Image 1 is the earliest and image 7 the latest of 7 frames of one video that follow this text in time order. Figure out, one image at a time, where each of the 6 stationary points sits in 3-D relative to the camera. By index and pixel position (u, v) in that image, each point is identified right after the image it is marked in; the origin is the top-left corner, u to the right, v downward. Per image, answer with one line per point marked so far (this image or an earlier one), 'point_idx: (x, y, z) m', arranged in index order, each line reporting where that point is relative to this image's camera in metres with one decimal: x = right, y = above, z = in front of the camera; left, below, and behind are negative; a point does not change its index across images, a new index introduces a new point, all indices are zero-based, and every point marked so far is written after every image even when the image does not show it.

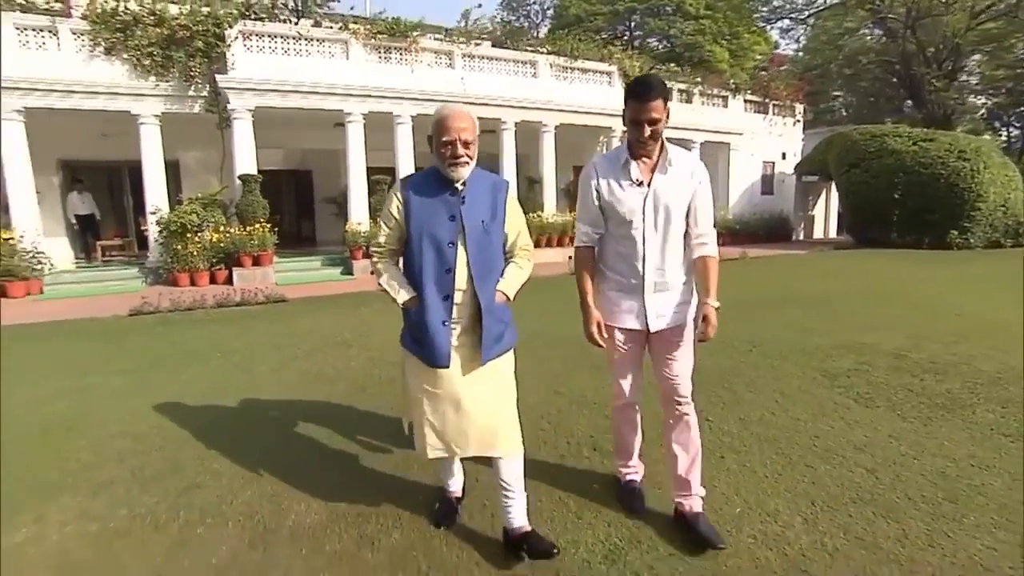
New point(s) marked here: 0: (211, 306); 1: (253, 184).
0: (-3.9, -0.2, +7.3) m
1: (-4.3, +1.7, +9.5) m
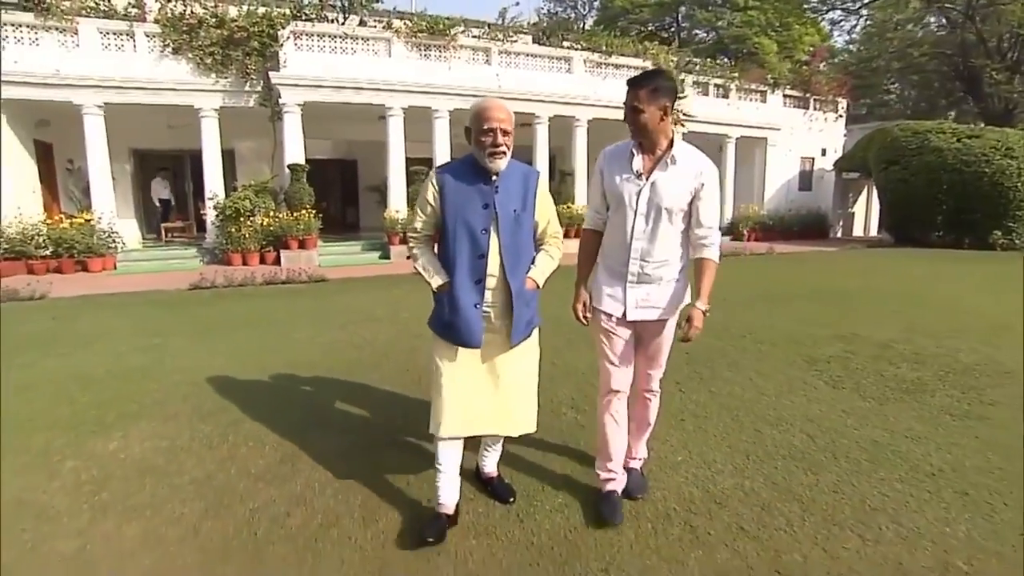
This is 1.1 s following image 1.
0: (-3.6, +0.1, +8.1) m
1: (-3.8, +2.1, +10.2) m
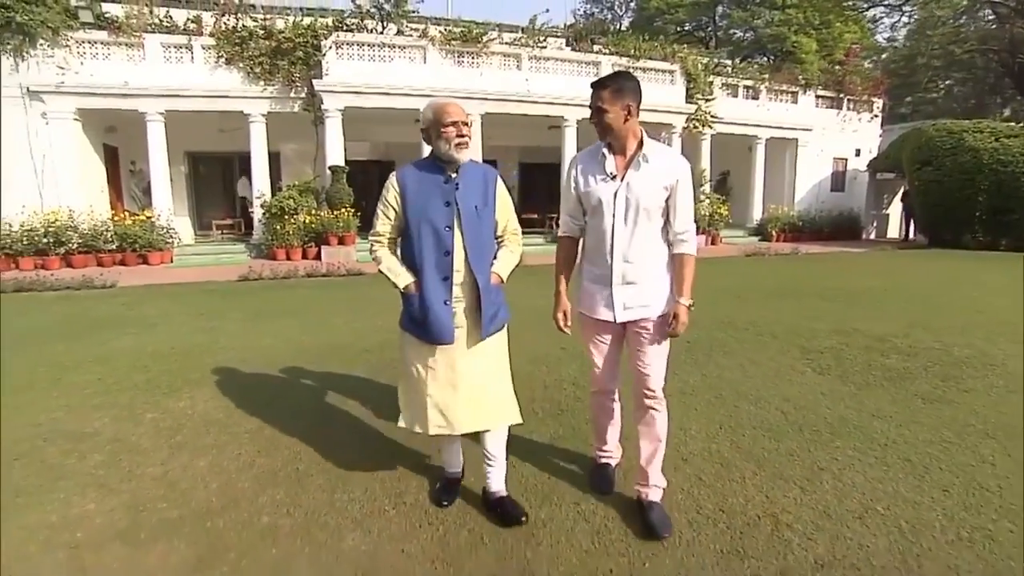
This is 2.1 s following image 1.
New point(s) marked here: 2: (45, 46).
0: (-3.2, +0.2, +8.8) m
1: (-3.3, +2.2, +10.9) m
2: (-8.1, +4.2, +10.1) m
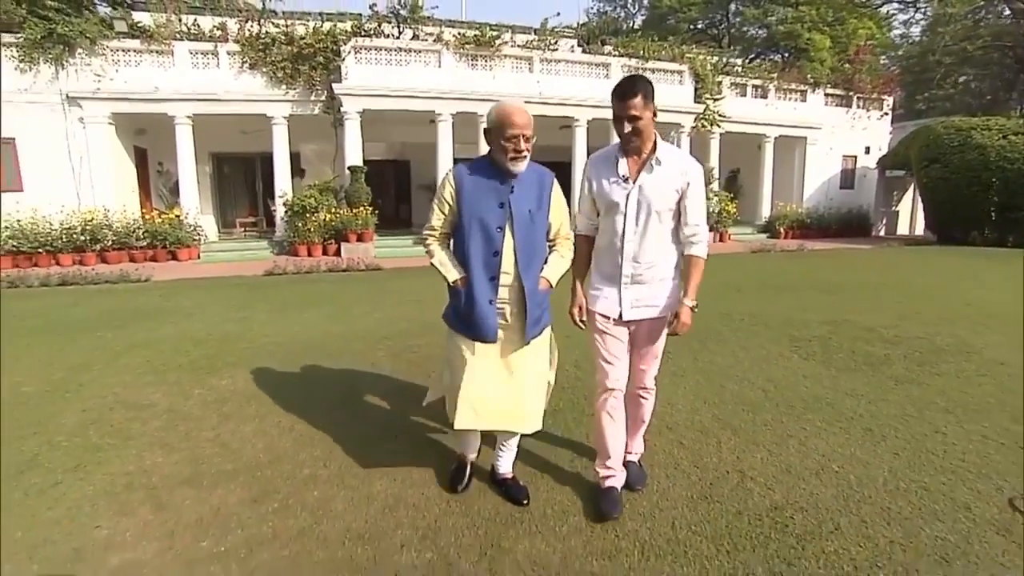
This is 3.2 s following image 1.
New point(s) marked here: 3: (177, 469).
0: (-3.1, +0.3, +9.2) m
1: (-3.0, +2.3, +11.4) m
2: (-7.9, +4.3, +10.6) m
3: (-1.6, -0.9, +2.8) m
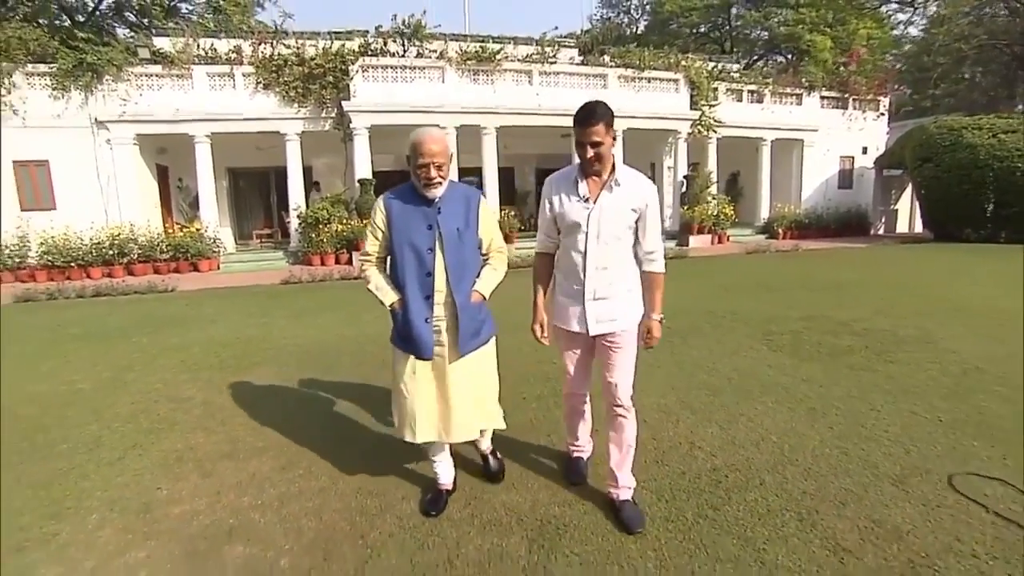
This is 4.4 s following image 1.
0: (-3.0, +0.2, +9.8) m
1: (-3.0, +2.1, +12.0) m
2: (-7.9, +4.1, +11.3) m
3: (-1.7, -0.9, +3.3) m
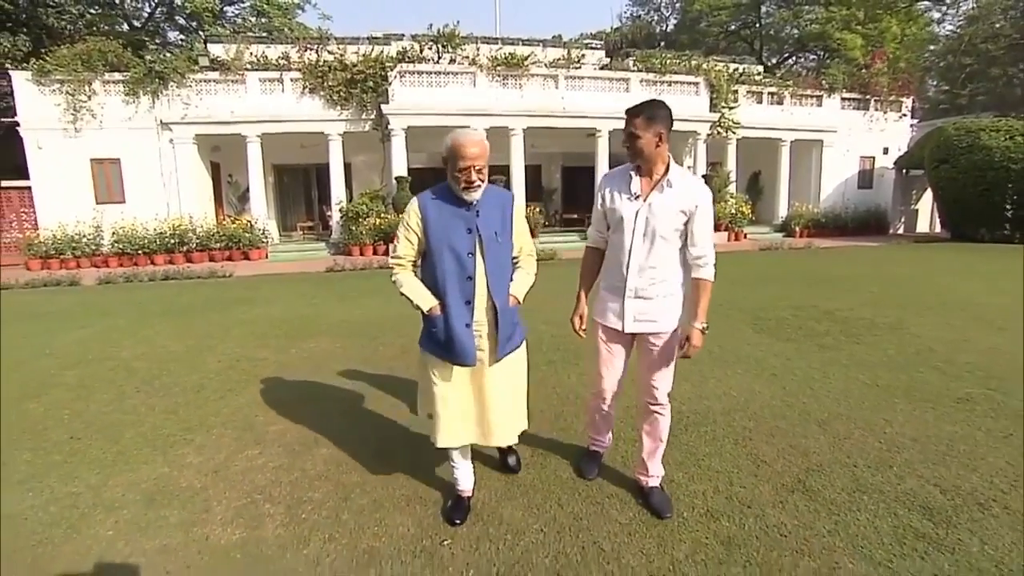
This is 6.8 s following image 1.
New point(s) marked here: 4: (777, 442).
0: (-2.6, +0.4, +10.8) m
1: (-2.5, +2.4, +12.9) m
2: (-7.4, +4.4, +12.5) m
3: (-1.6, -0.8, +4.3) m
4: (+1.5, -0.9, +3.2) m
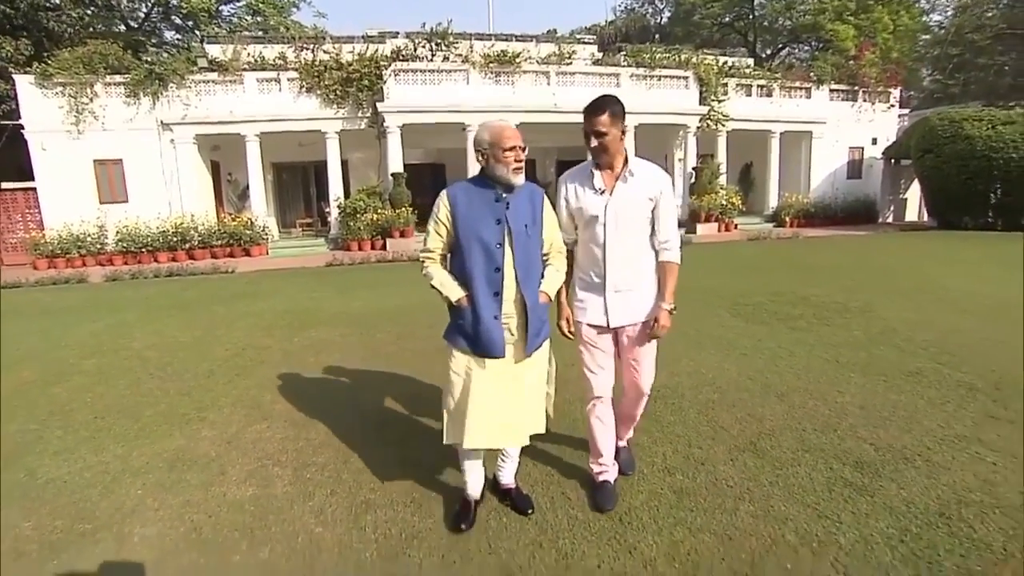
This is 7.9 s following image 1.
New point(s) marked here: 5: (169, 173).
0: (-2.7, +0.5, +11.1) m
1: (-2.6, +2.5, +13.2) m
2: (-7.5, +4.5, +12.8) m
3: (-1.7, -0.7, +4.6) m
4: (+1.4, -0.8, +3.5) m
5: (-7.9, +2.6, +13.2) m
